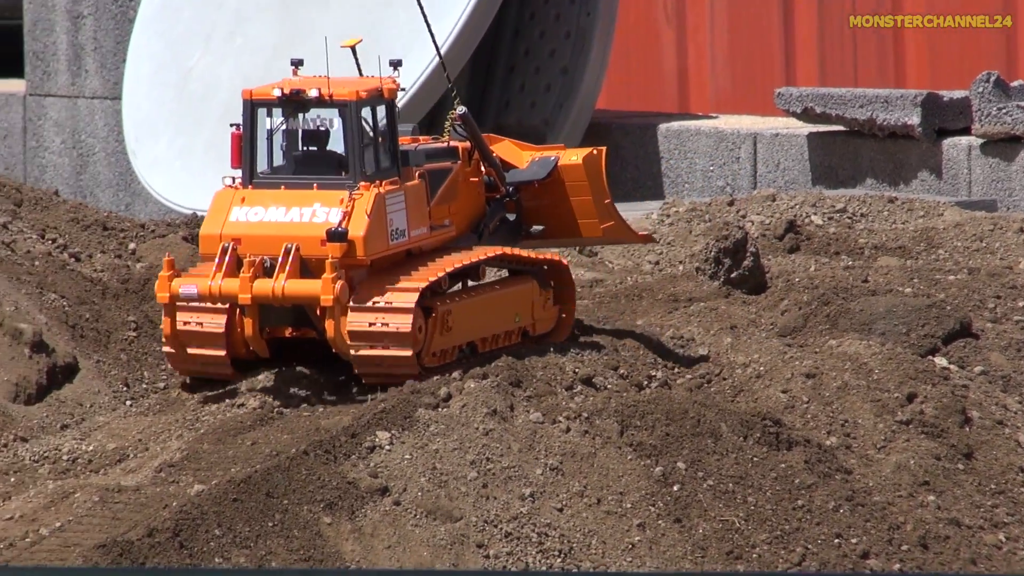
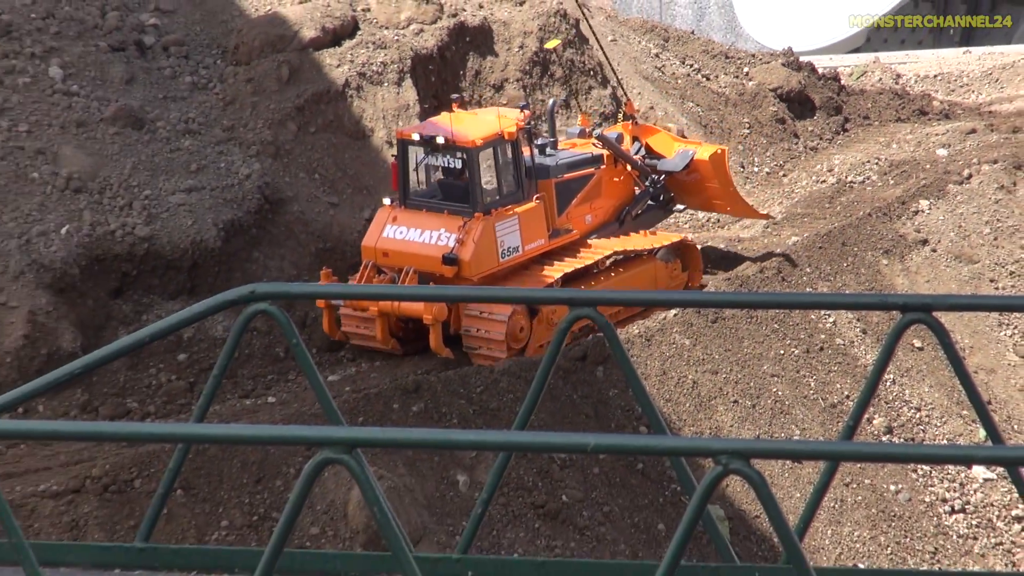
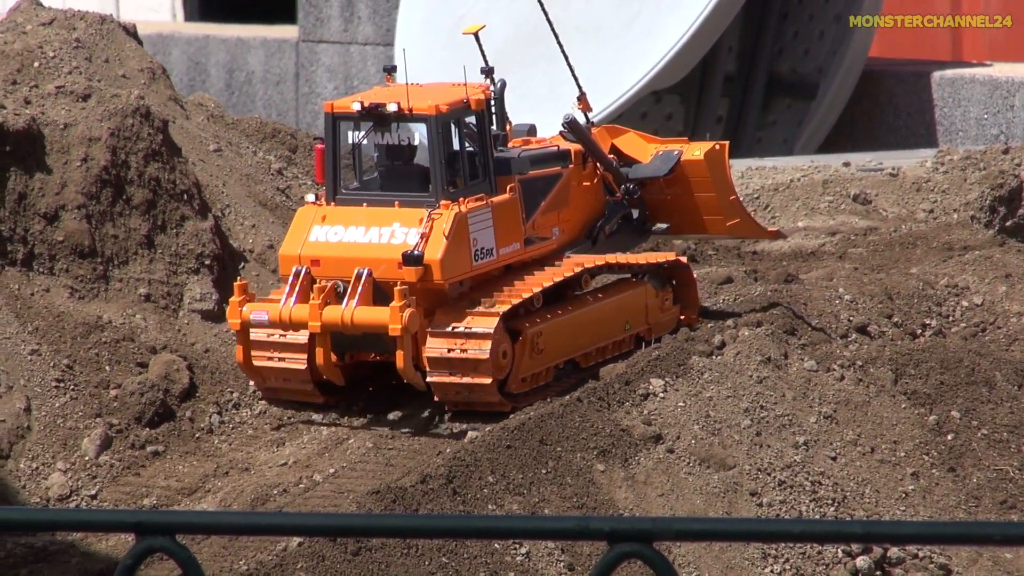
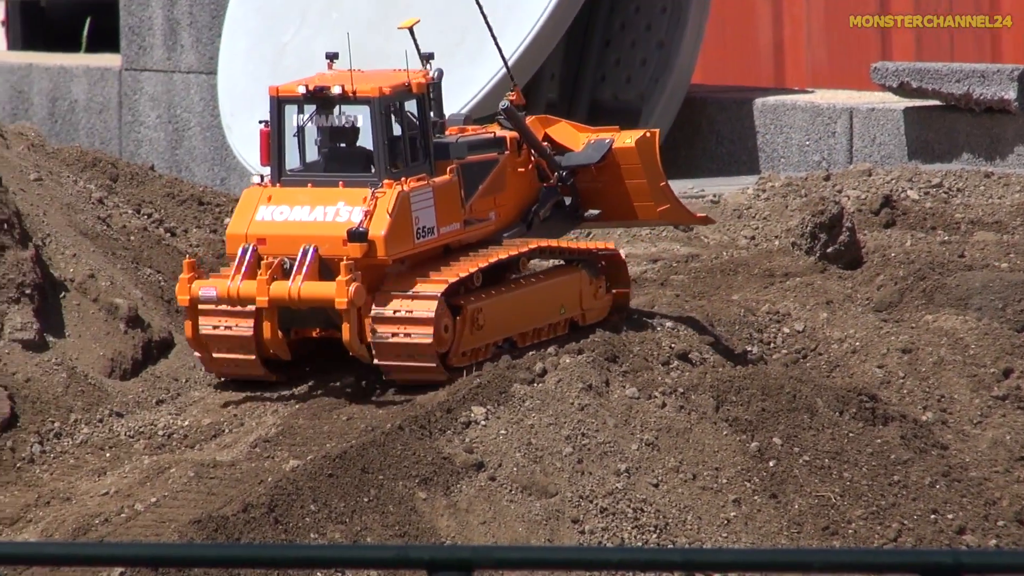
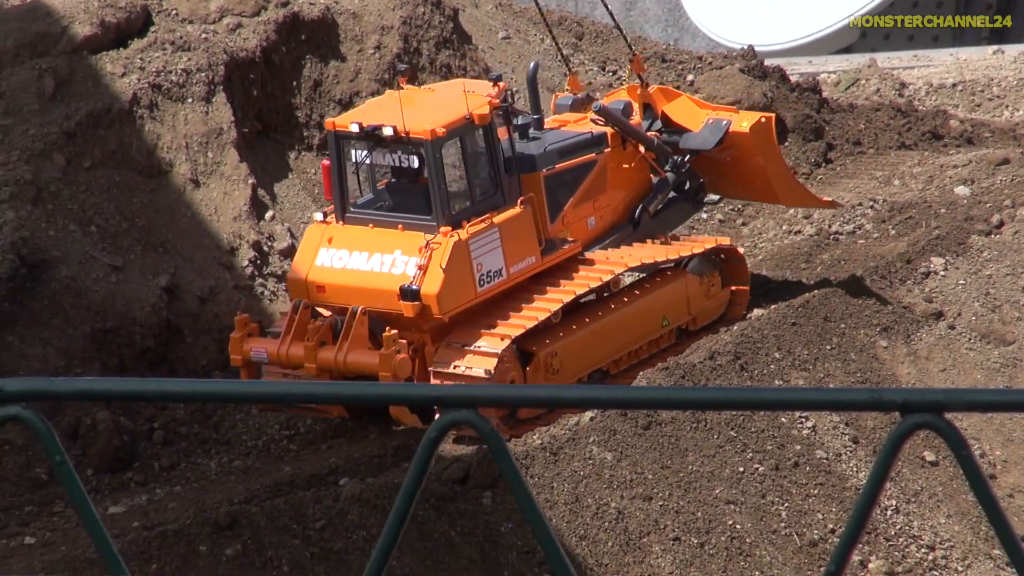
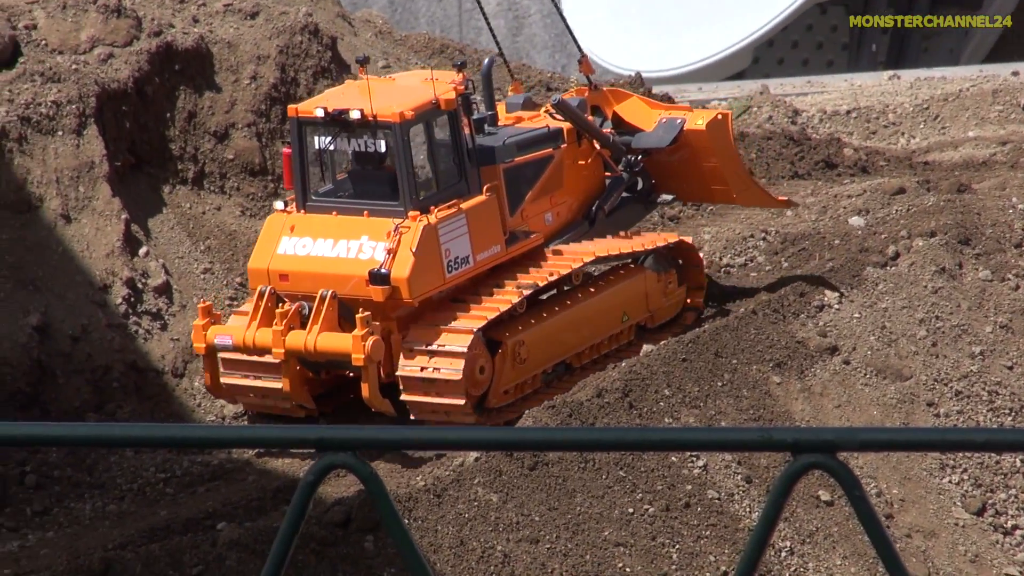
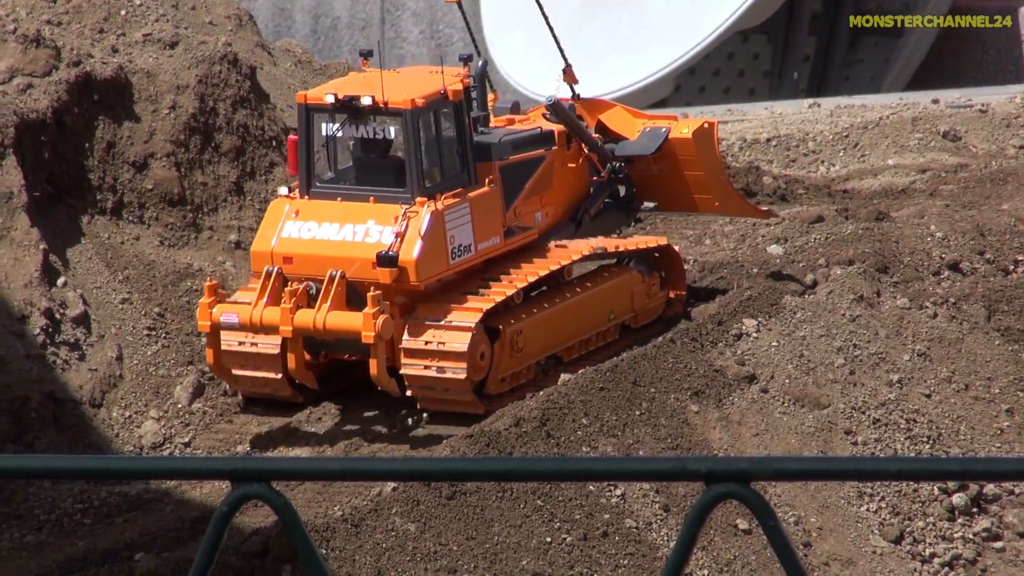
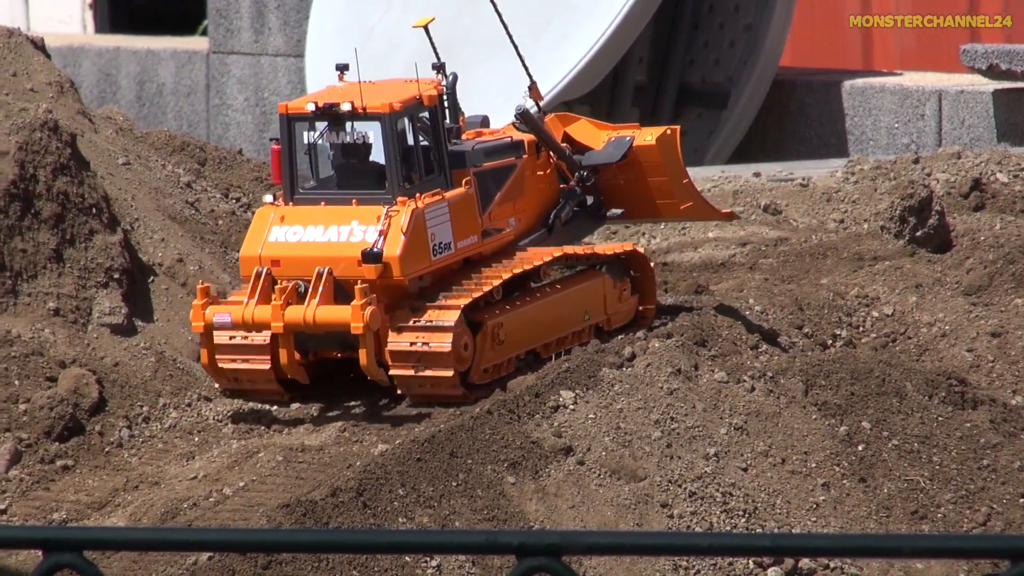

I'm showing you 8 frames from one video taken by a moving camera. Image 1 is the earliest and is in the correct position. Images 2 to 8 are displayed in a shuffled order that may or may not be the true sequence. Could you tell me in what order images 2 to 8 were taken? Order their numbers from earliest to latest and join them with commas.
4, 8, 3, 7, 6, 5, 2
